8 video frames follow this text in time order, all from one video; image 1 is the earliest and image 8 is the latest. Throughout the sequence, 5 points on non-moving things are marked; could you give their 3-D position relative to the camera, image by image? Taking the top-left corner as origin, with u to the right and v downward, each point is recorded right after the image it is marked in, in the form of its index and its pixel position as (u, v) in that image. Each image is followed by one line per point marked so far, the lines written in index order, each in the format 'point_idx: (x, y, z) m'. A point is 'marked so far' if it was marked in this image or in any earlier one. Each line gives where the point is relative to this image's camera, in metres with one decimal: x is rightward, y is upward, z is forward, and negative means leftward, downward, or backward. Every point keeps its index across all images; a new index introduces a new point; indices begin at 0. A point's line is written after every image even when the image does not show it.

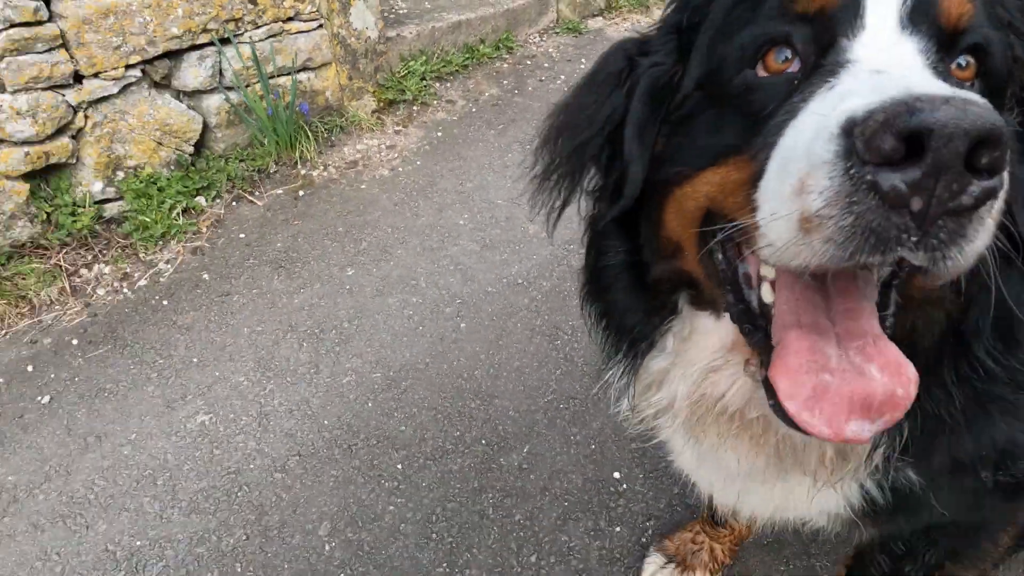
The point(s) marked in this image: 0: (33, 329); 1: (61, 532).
0: (-1.3, -0.1, +1.8) m
1: (-0.9, -0.5, +1.4) m
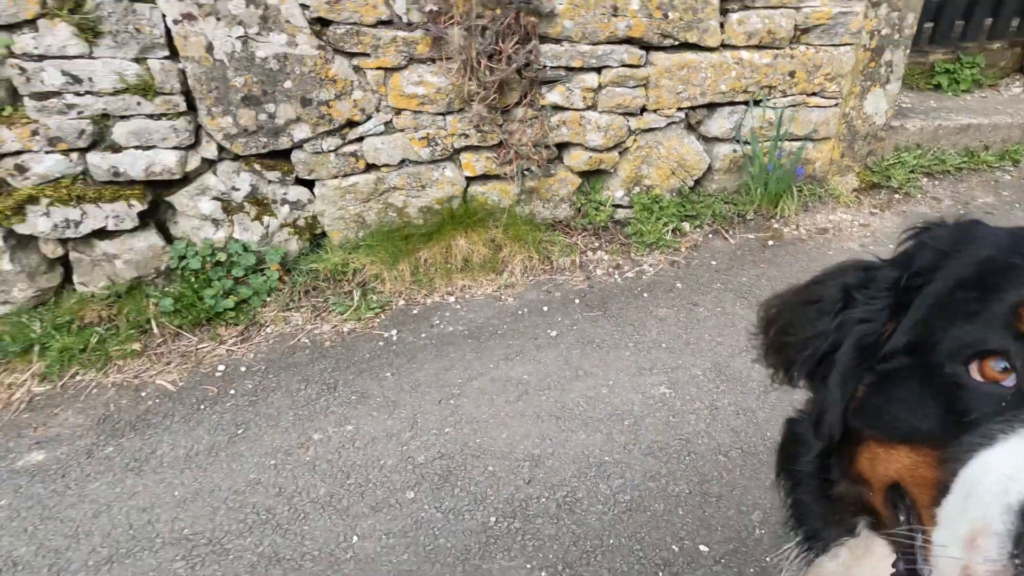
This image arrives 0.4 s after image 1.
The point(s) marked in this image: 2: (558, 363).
0: (+0.1, 0.0, +2.4) m
1: (+0.1, -0.4, +1.8) m
2: (+0.1, -0.2, +2.0) m
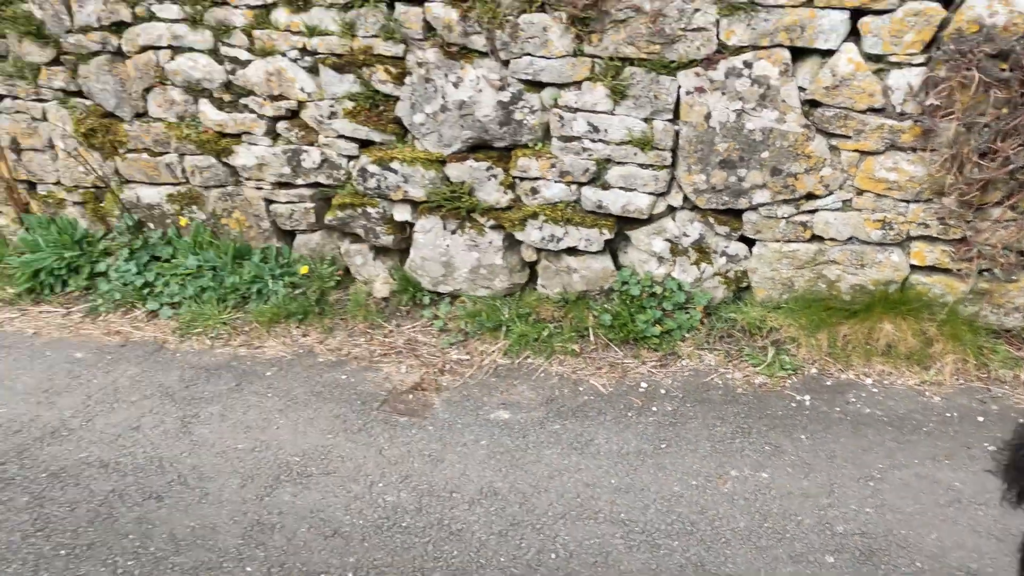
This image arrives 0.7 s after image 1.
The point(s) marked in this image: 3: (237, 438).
0: (+1.6, -0.3, +2.2) m
1: (+1.2, -0.7, +1.7) m
2: (+1.4, -0.5, +1.9) m
3: (-1.0, -0.5, +2.3) m
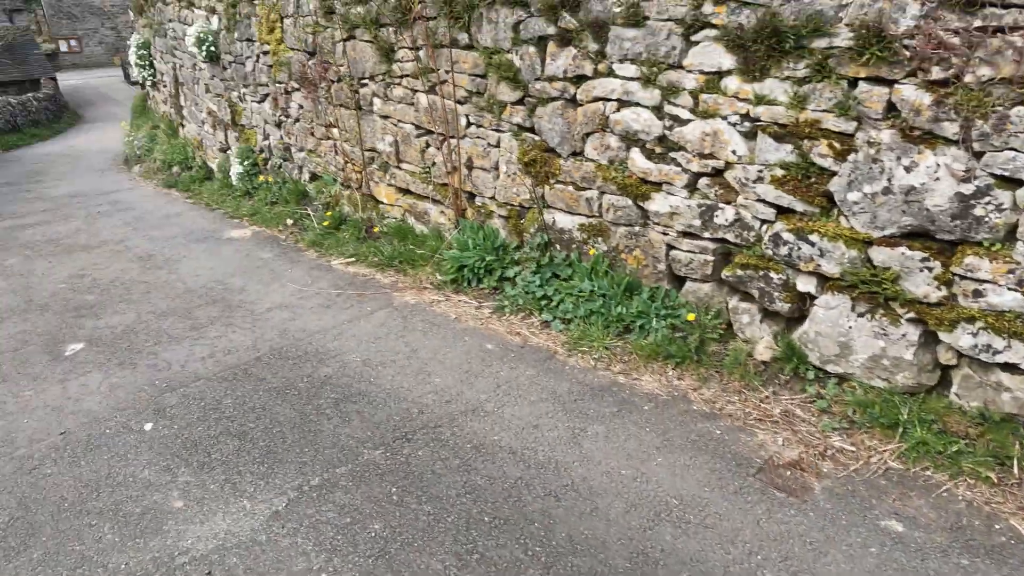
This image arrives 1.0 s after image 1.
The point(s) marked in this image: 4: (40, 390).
0: (+2.7, -1.0, +1.4) m
1: (+2.1, -1.2, +1.1) m
2: (+2.3, -1.1, +1.2) m
3: (+0.4, -0.7, +2.6) m
4: (-2.3, -0.5, +3.3) m
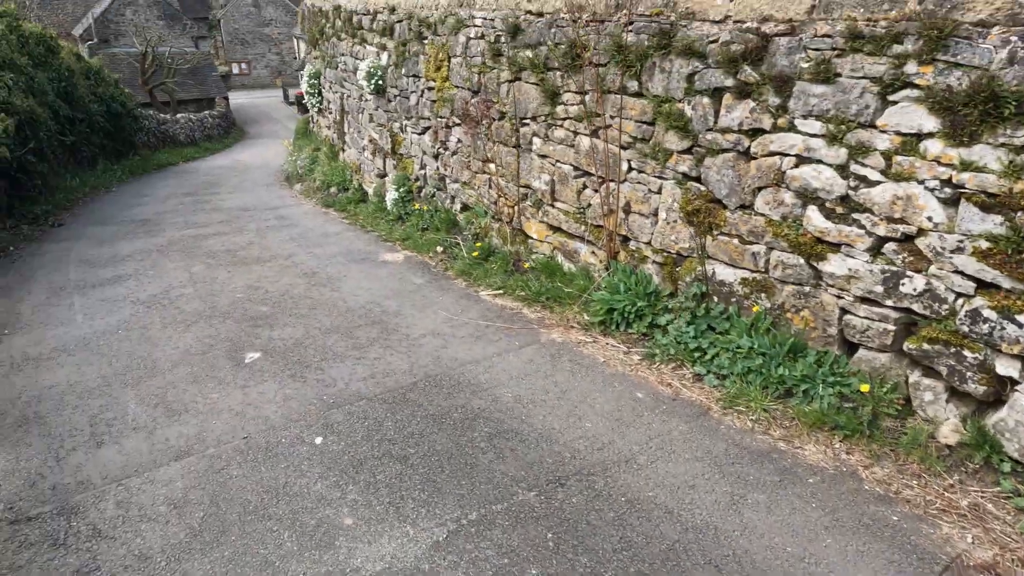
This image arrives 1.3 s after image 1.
0: (+3.0, -1.4, +0.9) m
1: (+2.3, -1.5, +0.7) m
2: (+2.6, -1.5, +0.8) m
3: (+1.0, -0.9, +2.4) m
4: (-1.6, -0.6, +3.7) m
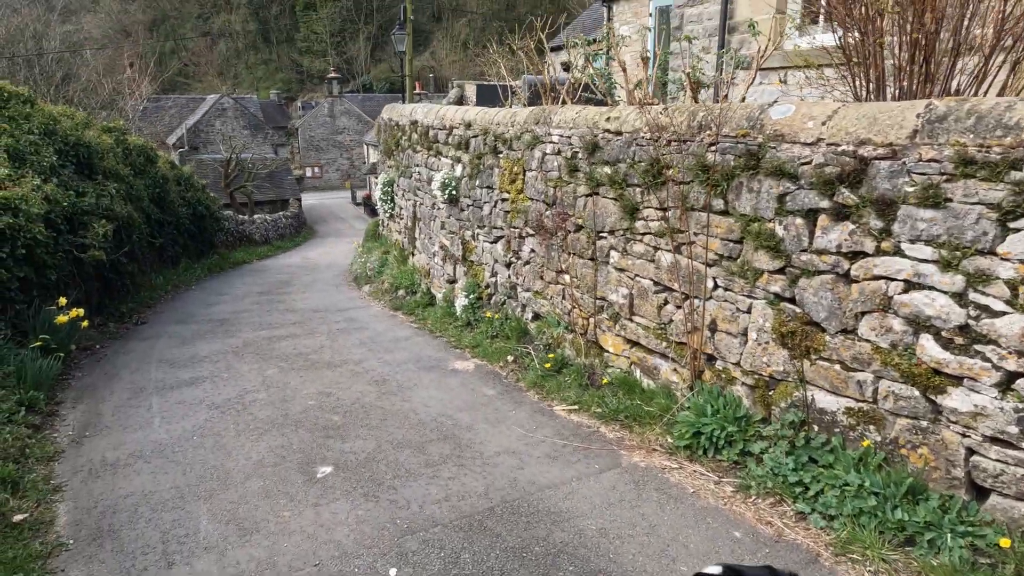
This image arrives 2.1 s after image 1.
0: (+3.2, -1.6, +0.3) m
1: (+2.5, -1.7, +0.2) m
2: (+2.8, -1.7, +0.2) m
3: (+1.3, -1.4, +2.1) m
4: (-1.1, -1.2, +3.5) m
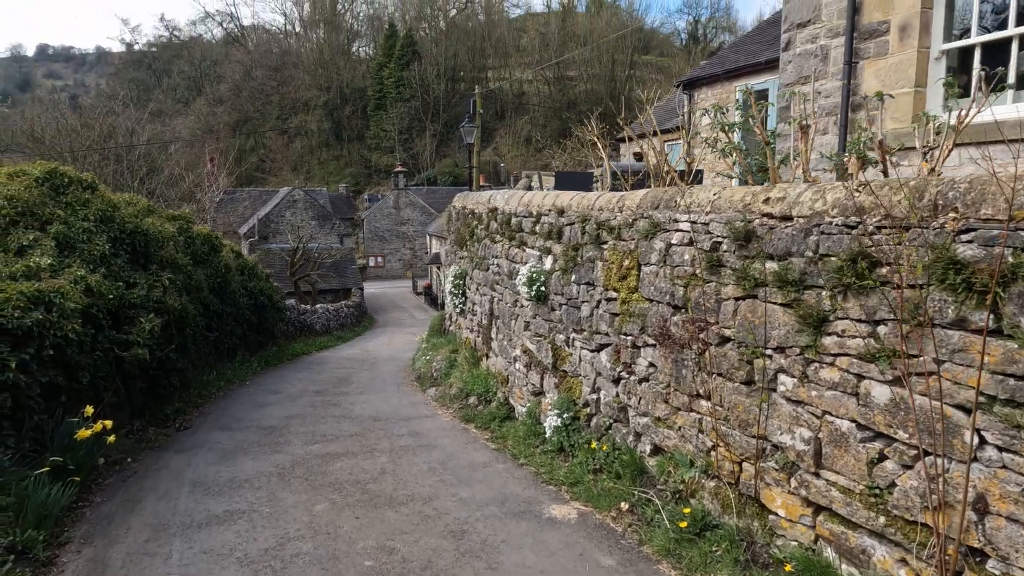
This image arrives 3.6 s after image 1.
0: (+3.5, -1.8, -1.3) m
1: (+2.8, -1.8, -1.5) m
2: (+3.0, -1.8, -1.4) m
3: (+1.8, -1.7, +0.6) m
4: (-0.6, -1.7, +2.3) m
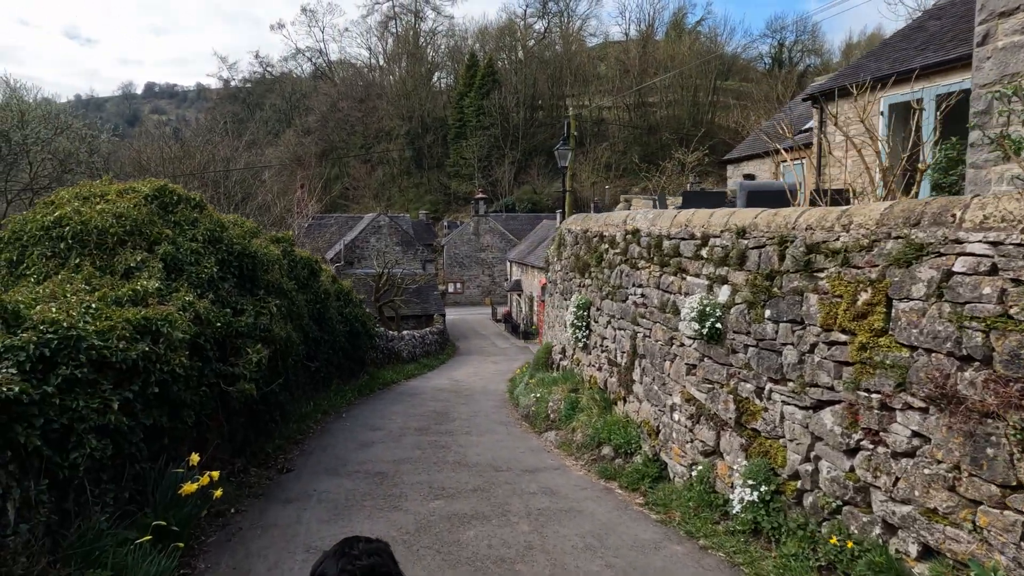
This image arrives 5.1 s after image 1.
0: (+3.9, -1.8, -2.8) m
1: (+3.2, -1.8, -2.9) m
2: (+3.5, -1.8, -2.8) m
3: (+2.4, -1.8, -0.7) m
4: (+0.3, -1.8, +1.2) m
